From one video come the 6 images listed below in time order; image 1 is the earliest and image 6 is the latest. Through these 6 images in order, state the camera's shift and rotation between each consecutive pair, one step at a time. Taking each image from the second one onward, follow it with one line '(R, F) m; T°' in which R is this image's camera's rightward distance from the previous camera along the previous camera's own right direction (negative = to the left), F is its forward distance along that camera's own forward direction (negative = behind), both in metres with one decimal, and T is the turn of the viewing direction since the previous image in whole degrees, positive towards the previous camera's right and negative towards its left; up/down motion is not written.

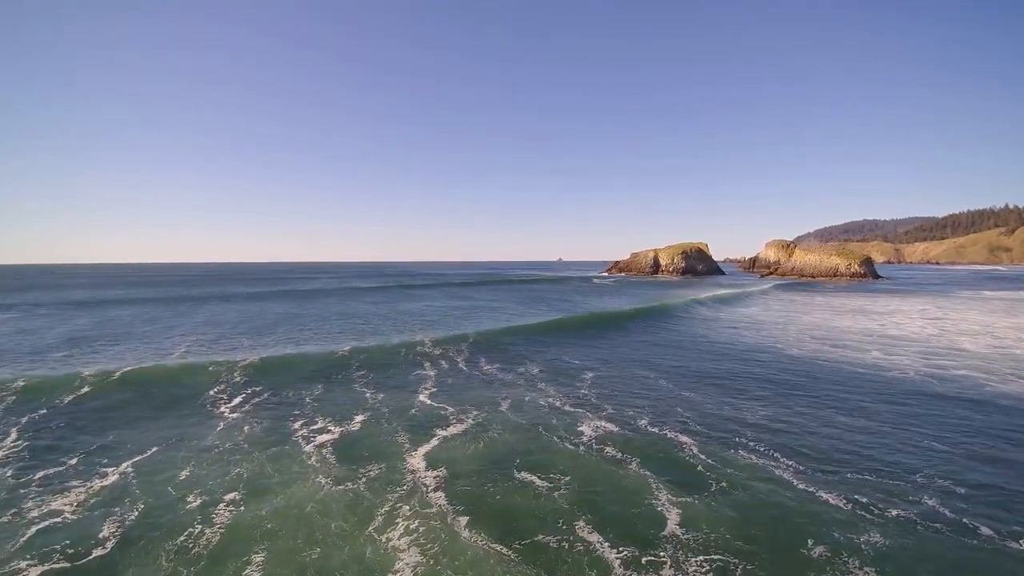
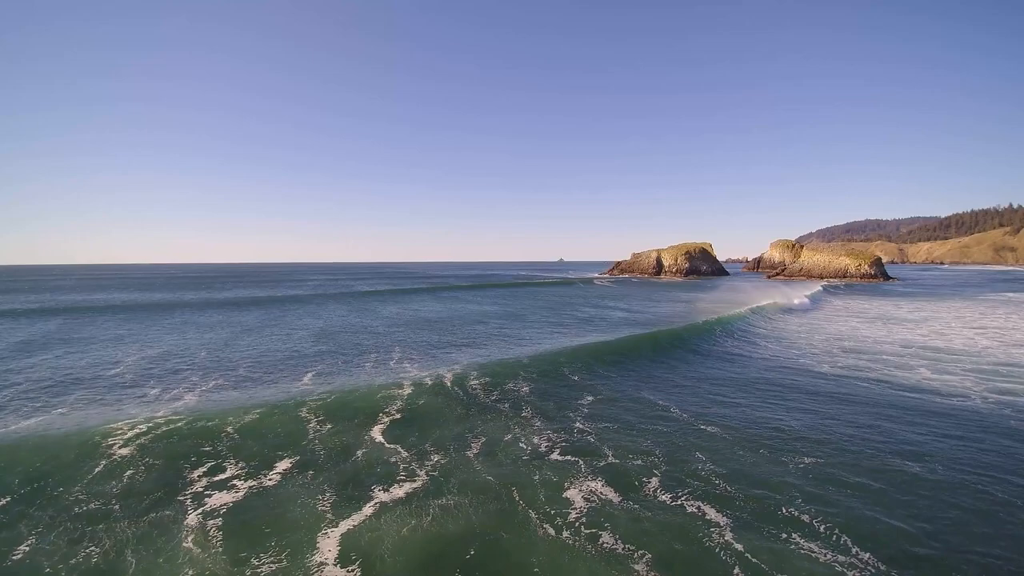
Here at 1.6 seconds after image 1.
(+0.8, +3.4) m; 0°
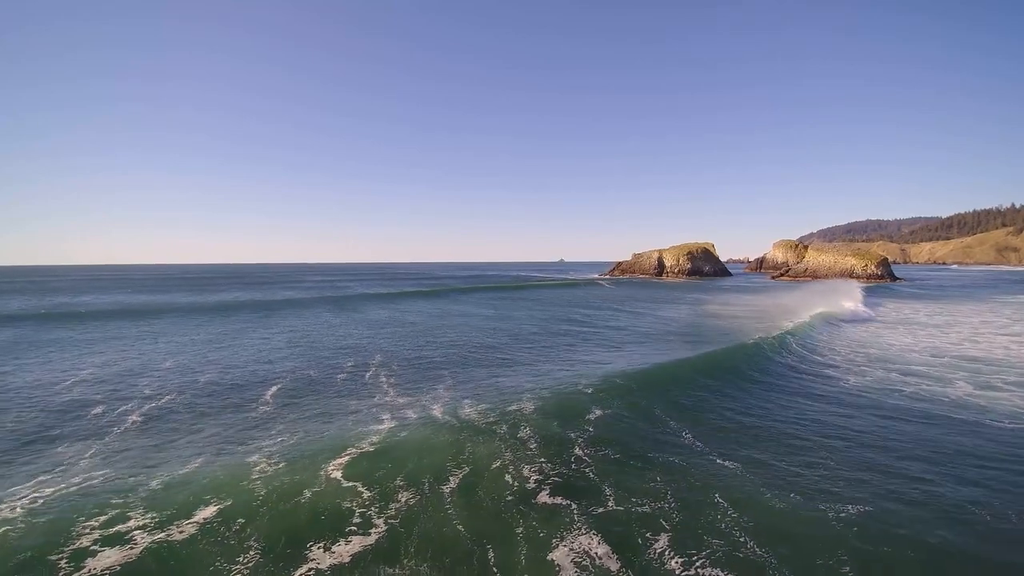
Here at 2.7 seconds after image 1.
(+0.4, +2.1) m; 0°
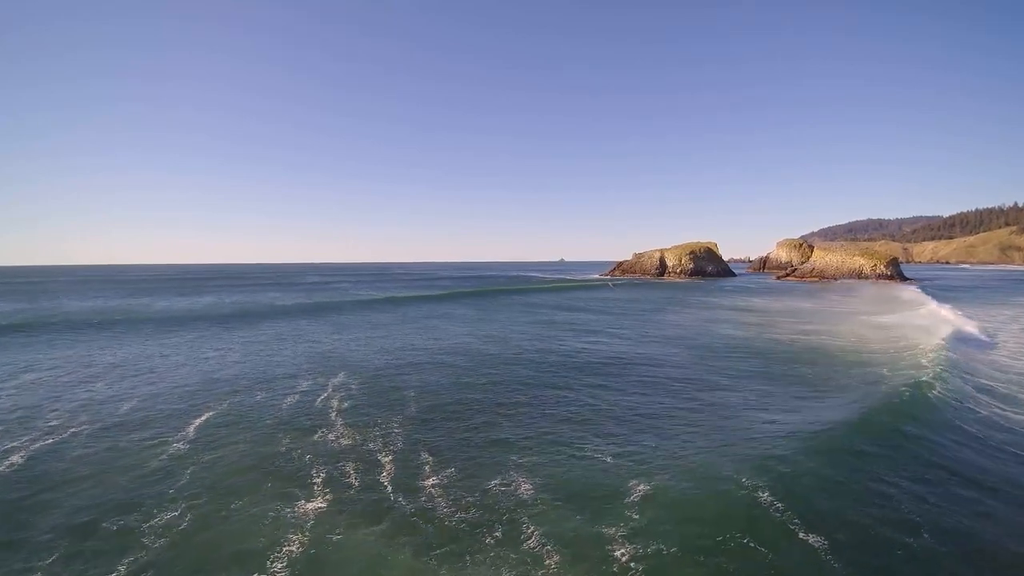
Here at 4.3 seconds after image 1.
(+0.7, +3.0) m; 0°
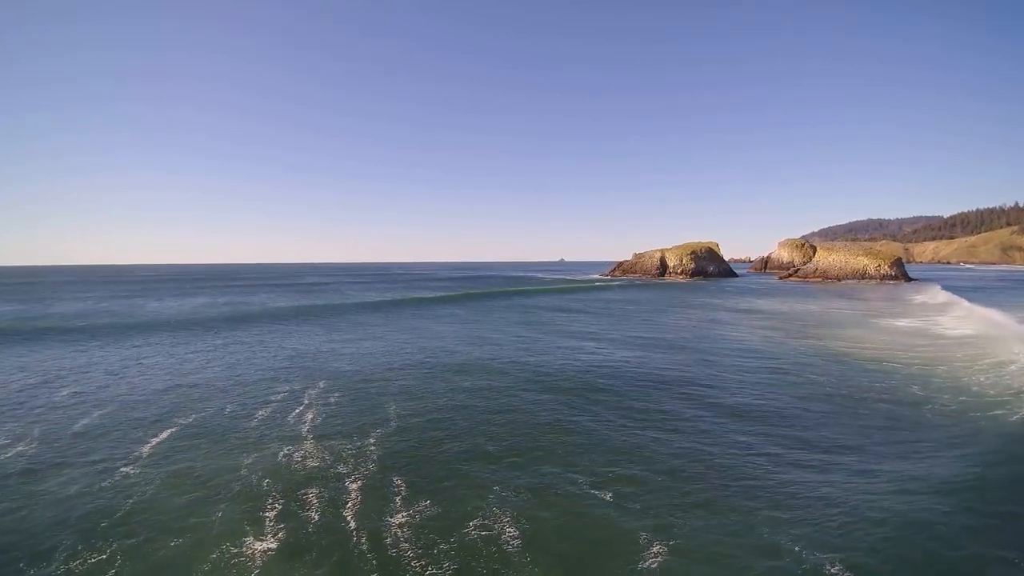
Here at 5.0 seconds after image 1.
(+0.3, +1.3) m; 0°
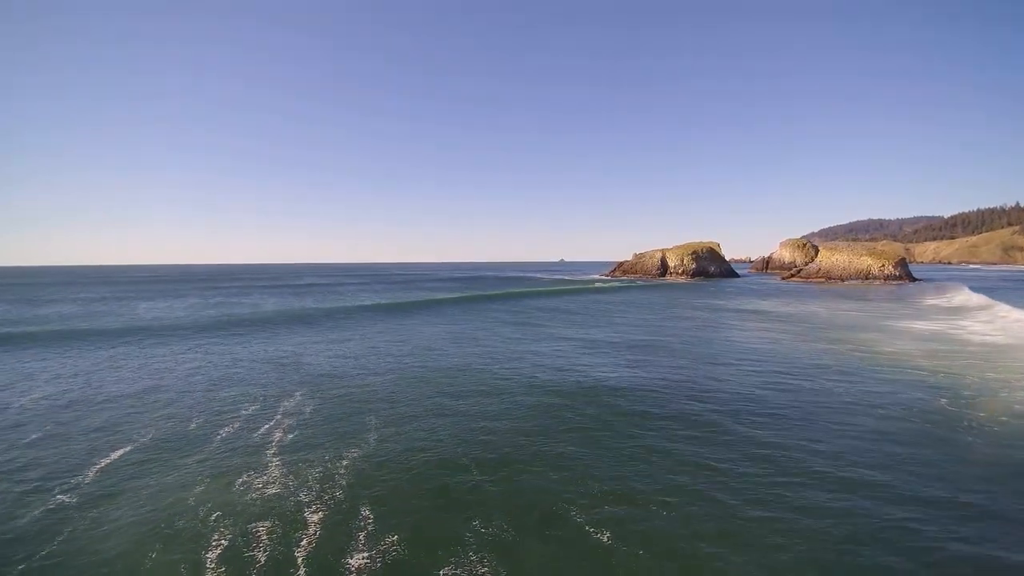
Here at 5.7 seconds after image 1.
(+0.3, +1.2) m; 0°
